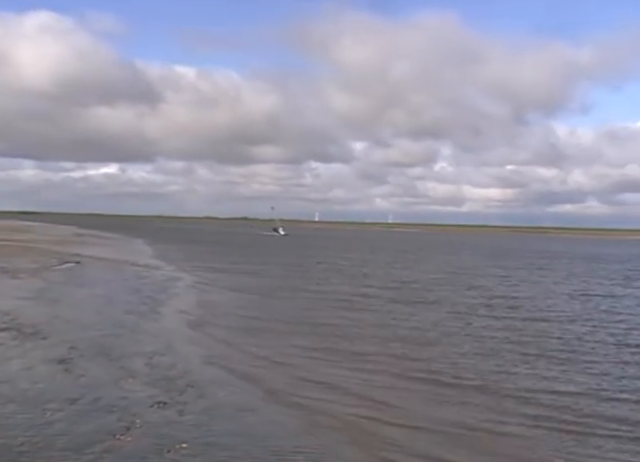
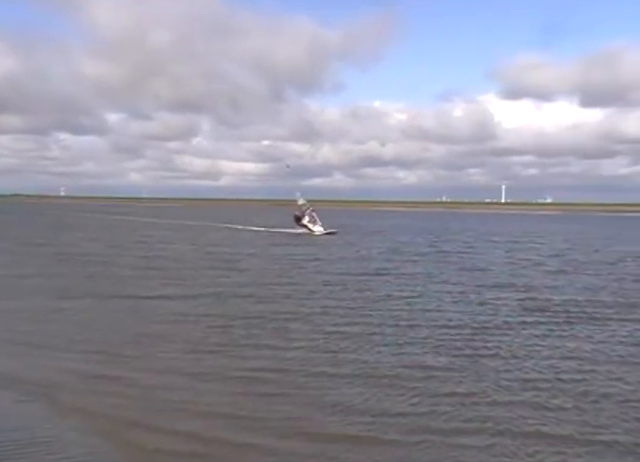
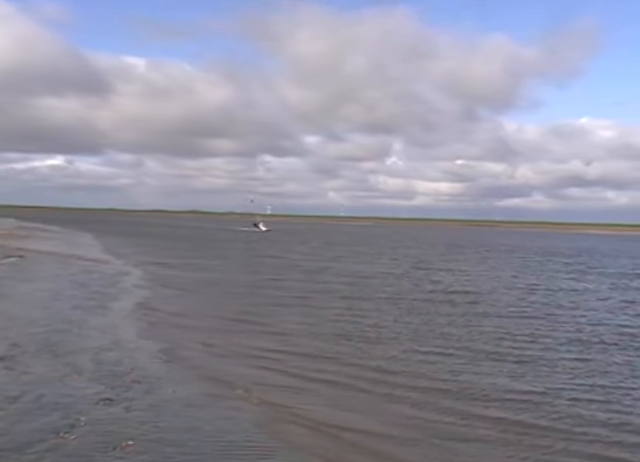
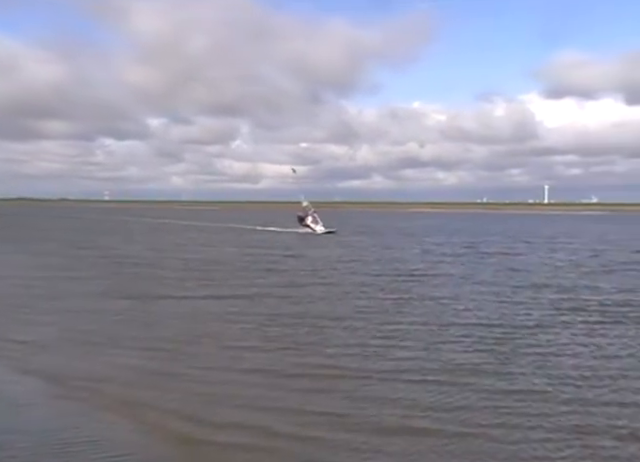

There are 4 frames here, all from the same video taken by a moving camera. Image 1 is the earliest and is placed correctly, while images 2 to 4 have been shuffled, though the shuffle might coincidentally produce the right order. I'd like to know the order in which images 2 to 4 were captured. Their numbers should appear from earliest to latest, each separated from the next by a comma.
3, 4, 2
